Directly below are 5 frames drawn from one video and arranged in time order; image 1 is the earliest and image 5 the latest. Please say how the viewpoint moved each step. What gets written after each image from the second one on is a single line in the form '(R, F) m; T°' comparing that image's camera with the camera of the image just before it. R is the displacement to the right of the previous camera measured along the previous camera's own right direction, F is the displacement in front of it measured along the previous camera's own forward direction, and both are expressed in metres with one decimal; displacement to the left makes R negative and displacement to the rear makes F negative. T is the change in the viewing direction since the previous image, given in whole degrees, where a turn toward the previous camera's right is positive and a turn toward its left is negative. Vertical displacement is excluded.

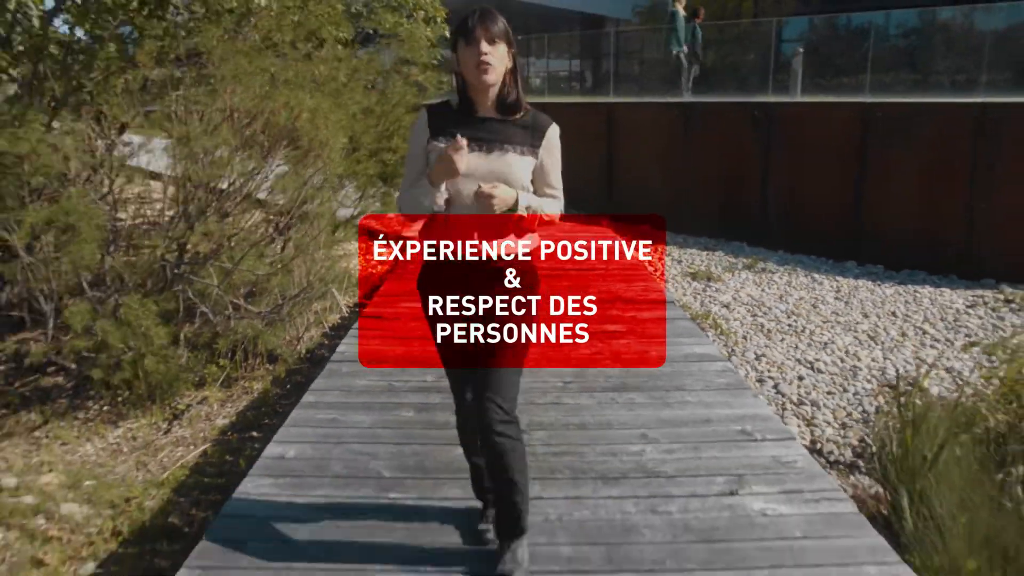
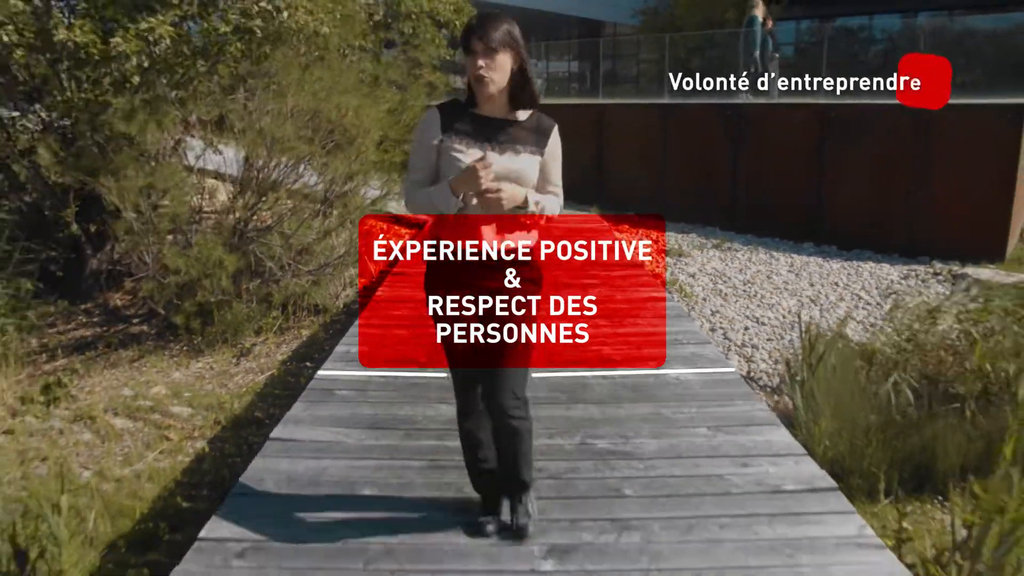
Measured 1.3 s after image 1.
(0.0, -1.3) m; 0°
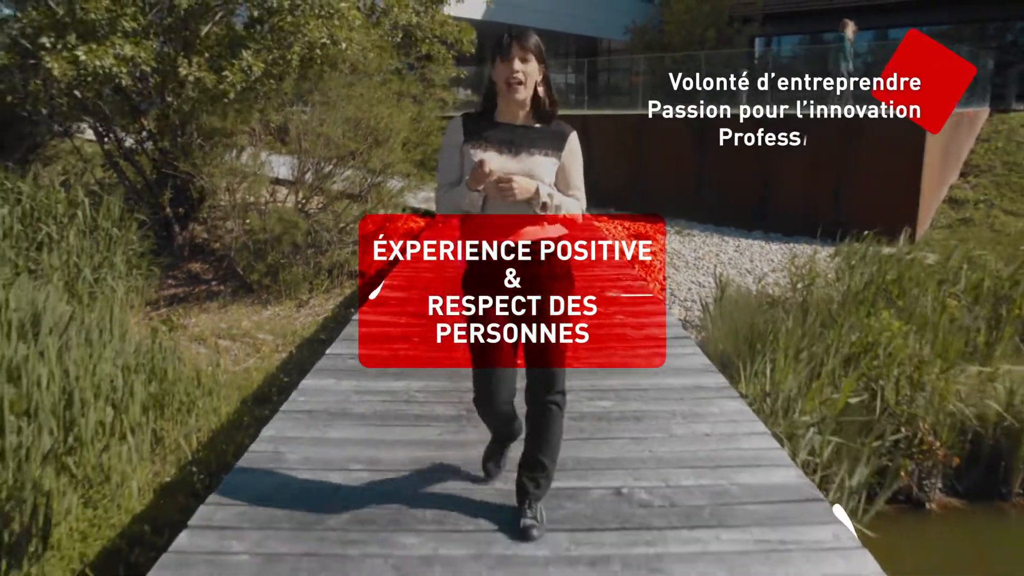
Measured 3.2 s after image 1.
(+0.1, -1.9) m; 0°
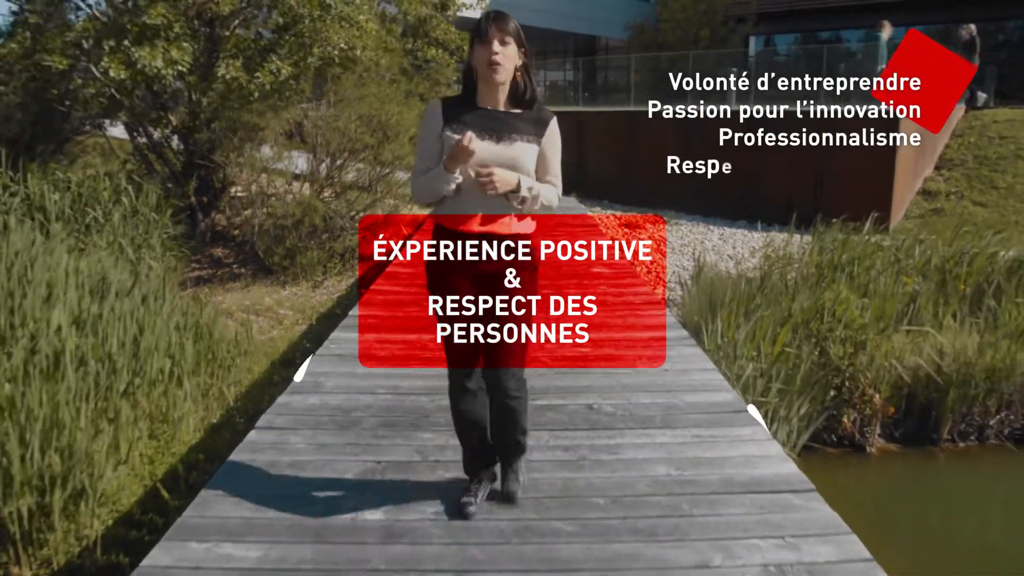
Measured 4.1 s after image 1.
(0.0, -0.7) m; 0°
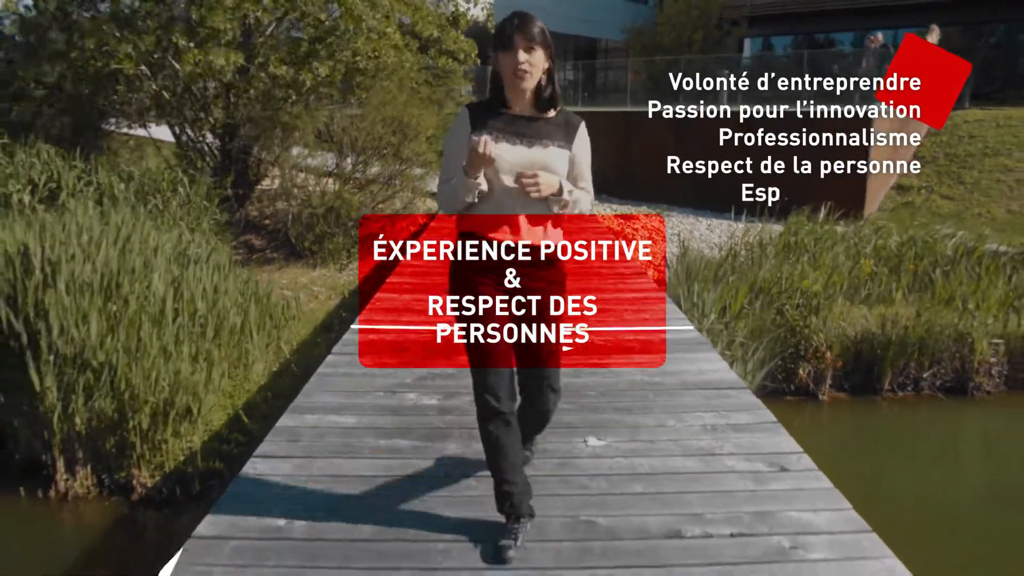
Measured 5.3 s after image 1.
(-0.1, -1.0) m; 0°
